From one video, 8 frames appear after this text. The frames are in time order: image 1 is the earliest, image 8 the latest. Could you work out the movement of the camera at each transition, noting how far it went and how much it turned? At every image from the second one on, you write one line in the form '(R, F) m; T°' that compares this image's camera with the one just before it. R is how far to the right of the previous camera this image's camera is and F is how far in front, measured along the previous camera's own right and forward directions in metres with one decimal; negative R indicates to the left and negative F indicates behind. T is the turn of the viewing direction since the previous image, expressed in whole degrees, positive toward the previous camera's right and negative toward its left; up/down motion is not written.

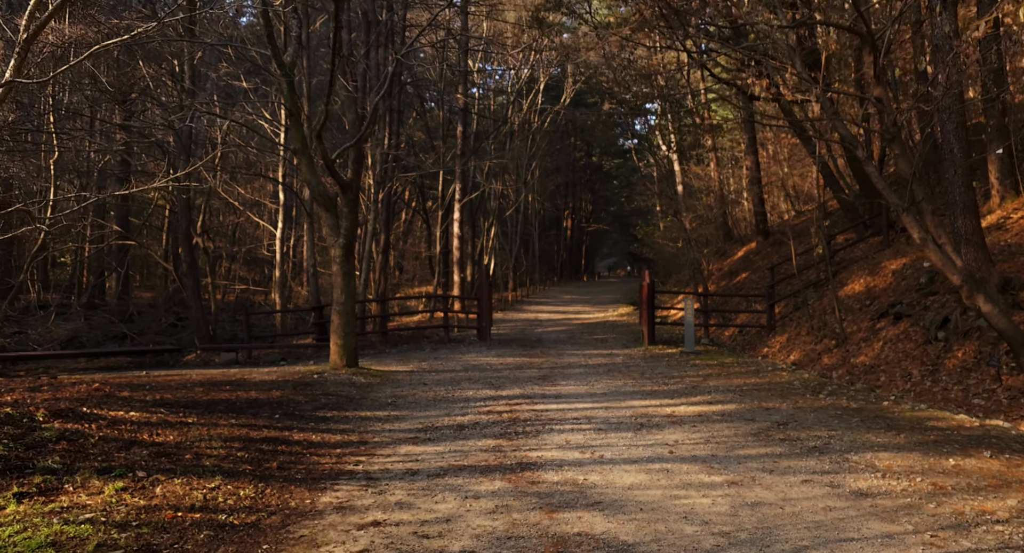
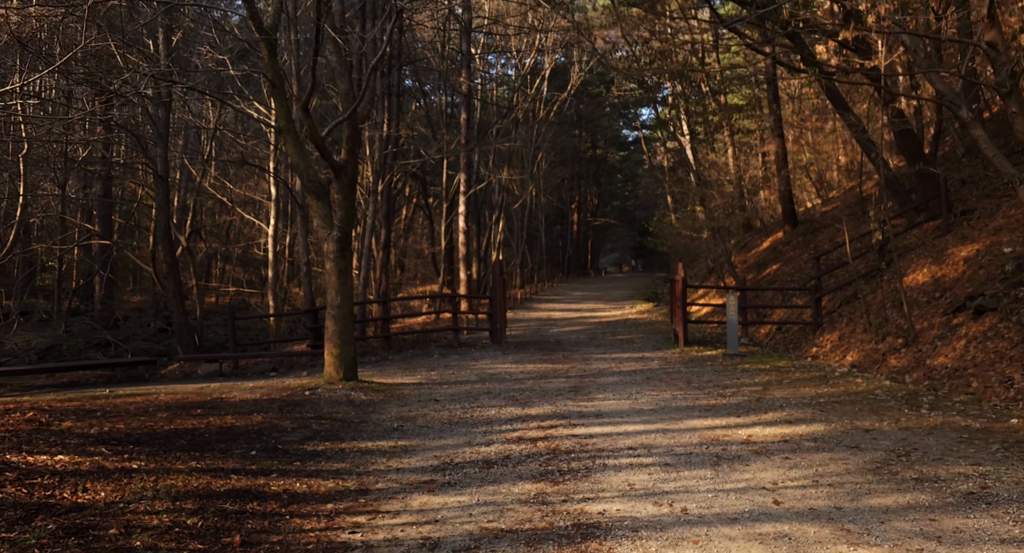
(-0.3, +2.2) m; 0°
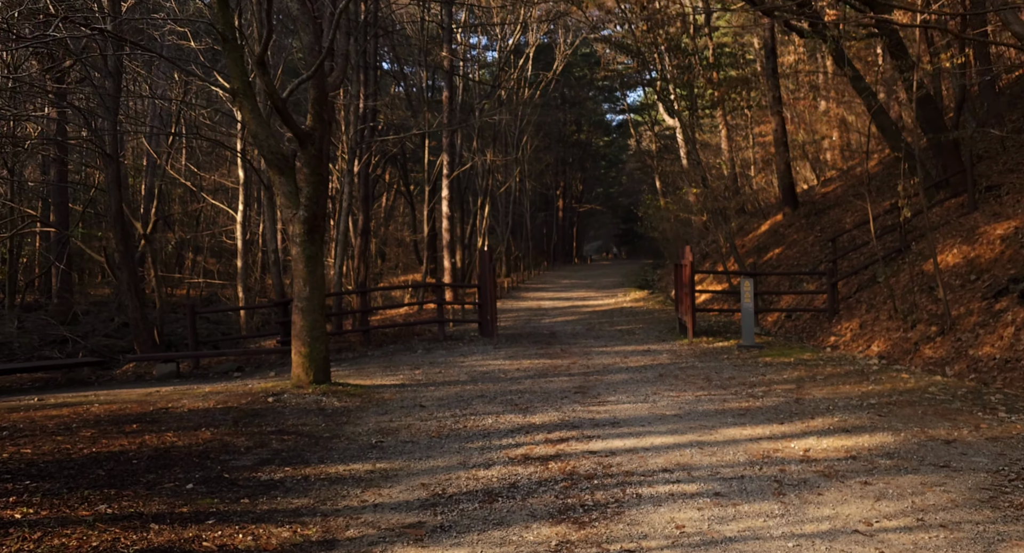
(-0.1, +1.6) m; +1°
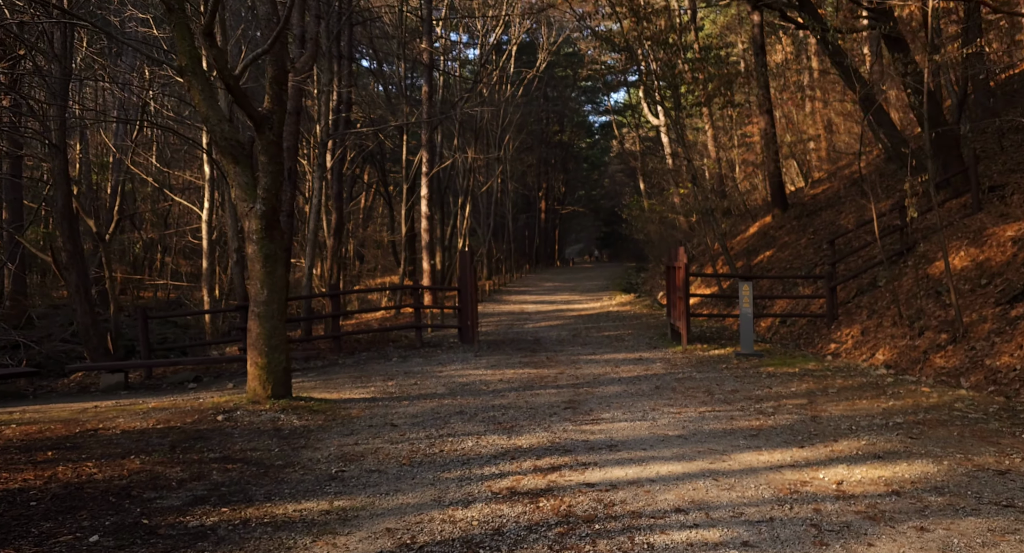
(0.0, +1.1) m; +1°
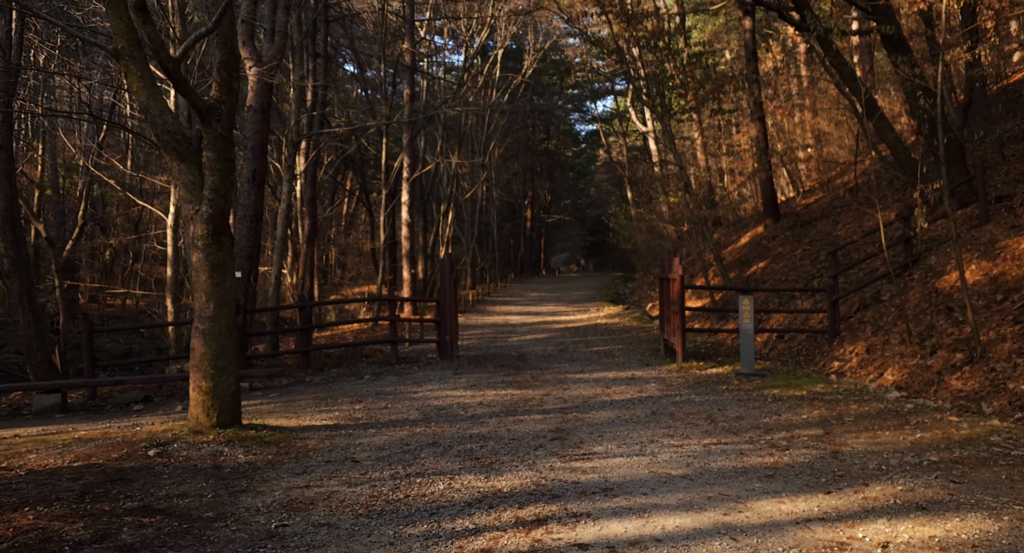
(0.0, +1.1) m; +1°
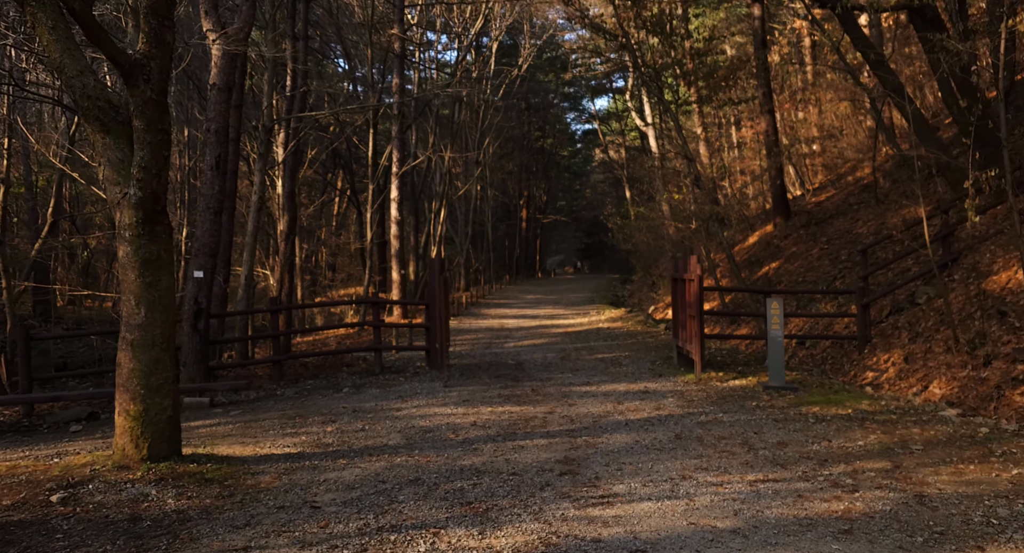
(0.0, +1.6) m; 0°
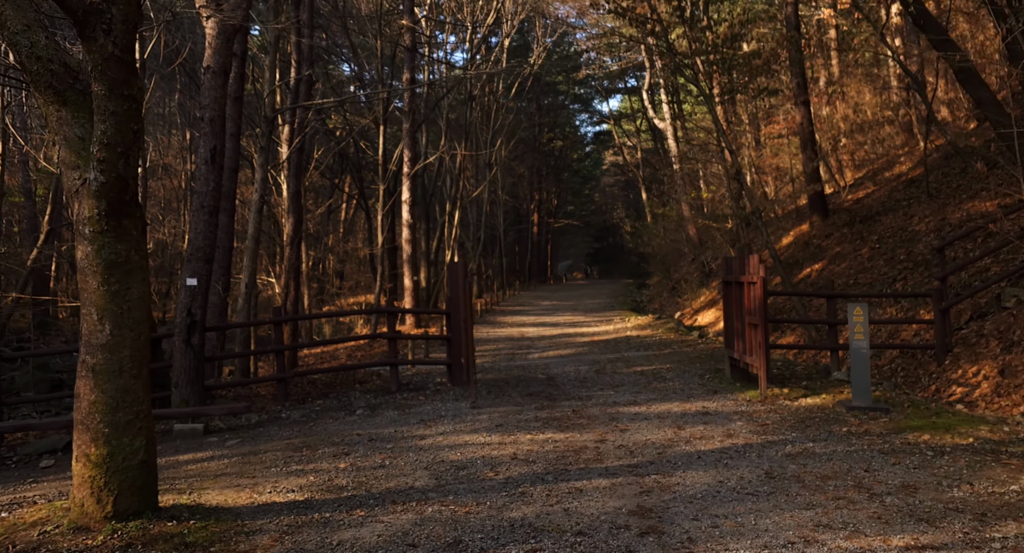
(-0.3, +1.6) m; 0°
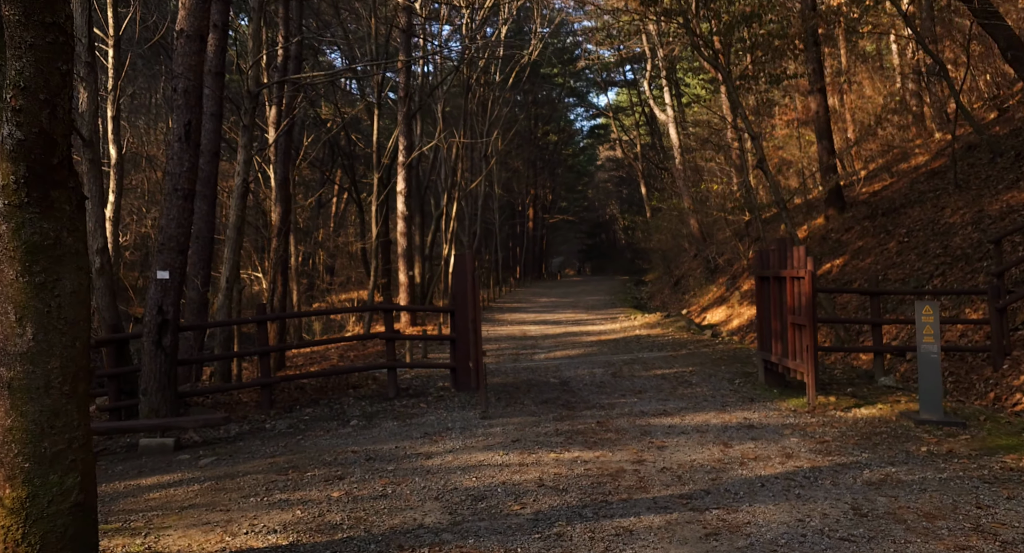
(-0.2, +1.3) m; +1°
